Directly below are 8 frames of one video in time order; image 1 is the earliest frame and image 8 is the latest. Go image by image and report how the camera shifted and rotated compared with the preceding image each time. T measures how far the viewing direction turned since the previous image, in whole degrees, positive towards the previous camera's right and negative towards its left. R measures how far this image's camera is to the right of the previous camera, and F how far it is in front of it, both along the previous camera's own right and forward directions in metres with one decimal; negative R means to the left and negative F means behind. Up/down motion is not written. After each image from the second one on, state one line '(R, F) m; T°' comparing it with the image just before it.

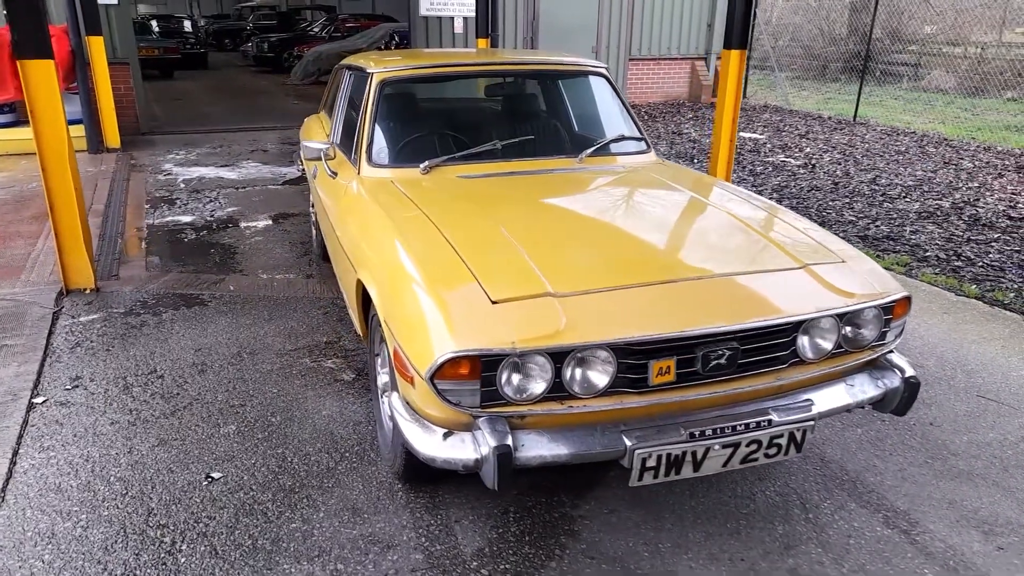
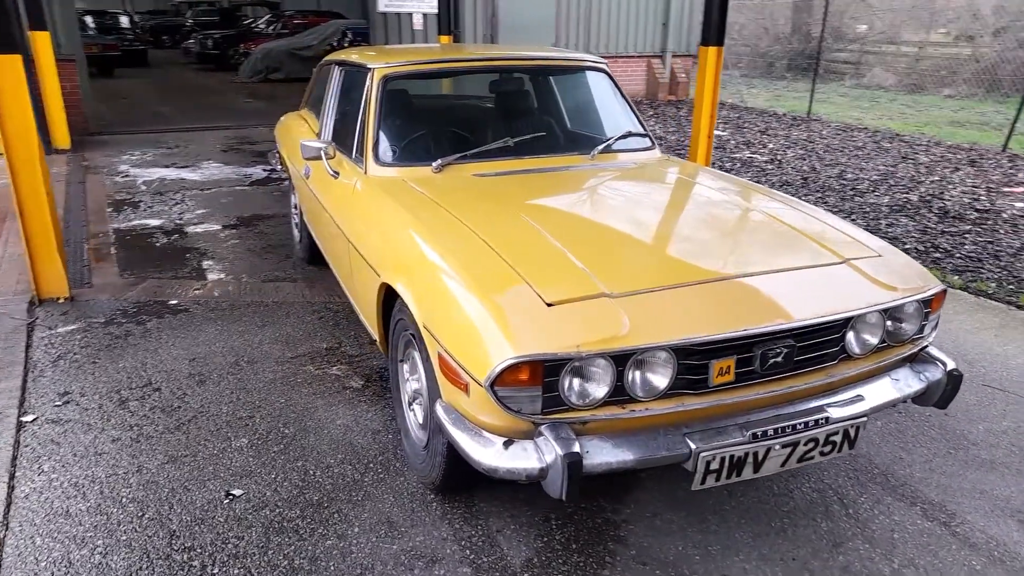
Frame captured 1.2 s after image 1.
(-0.3, +0.1) m; +4°
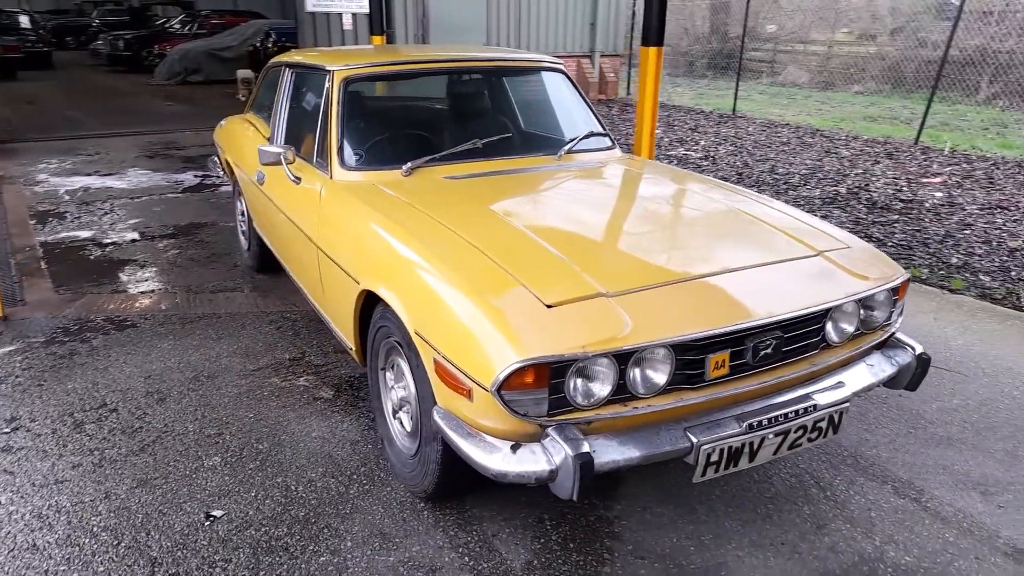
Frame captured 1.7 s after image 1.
(-0.2, 0.0) m; +5°
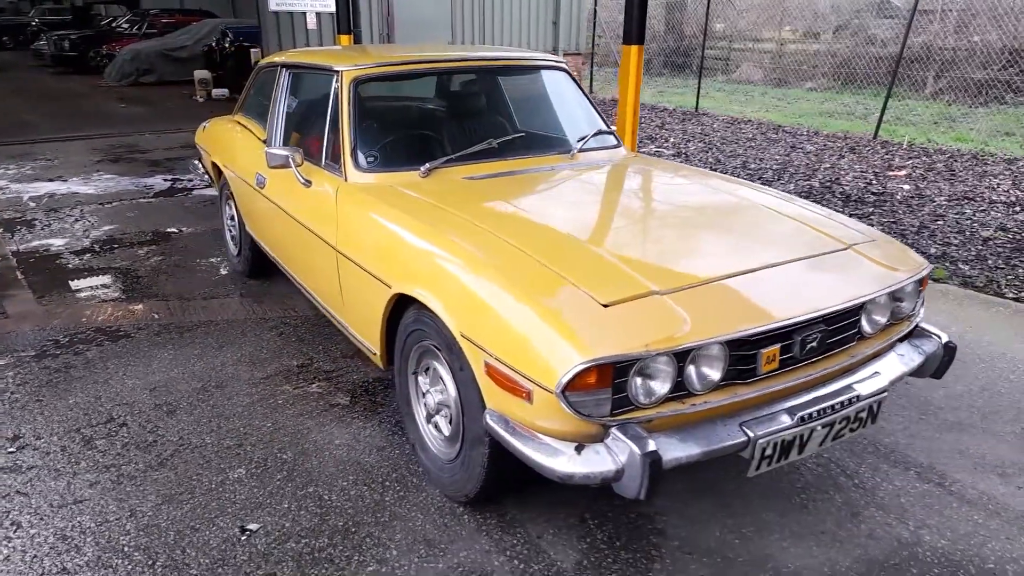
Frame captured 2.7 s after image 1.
(-0.3, 0.0) m; +3°
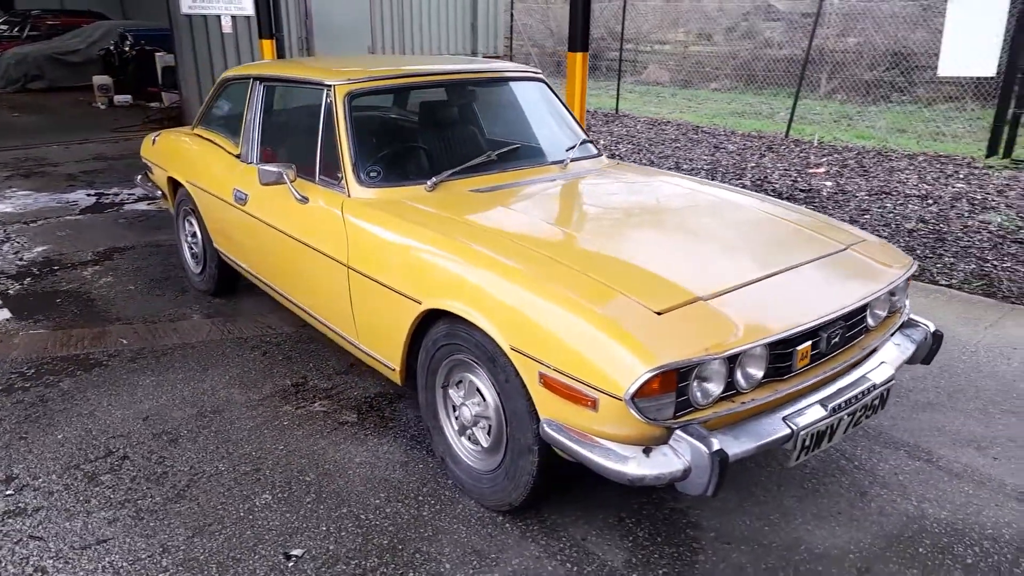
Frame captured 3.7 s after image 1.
(-0.4, 0.0) m; +7°
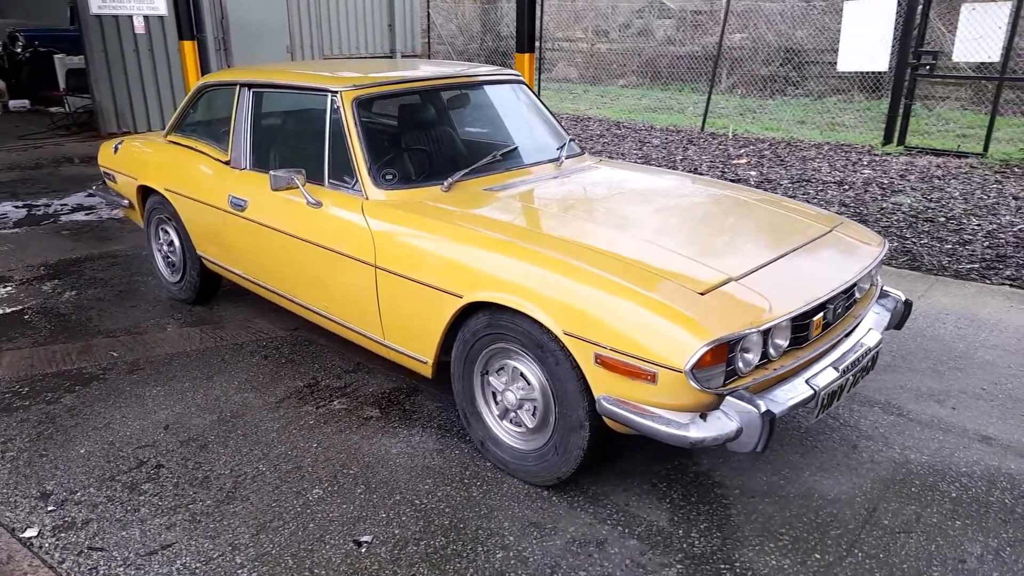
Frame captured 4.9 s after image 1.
(-0.5, -0.2) m; +7°
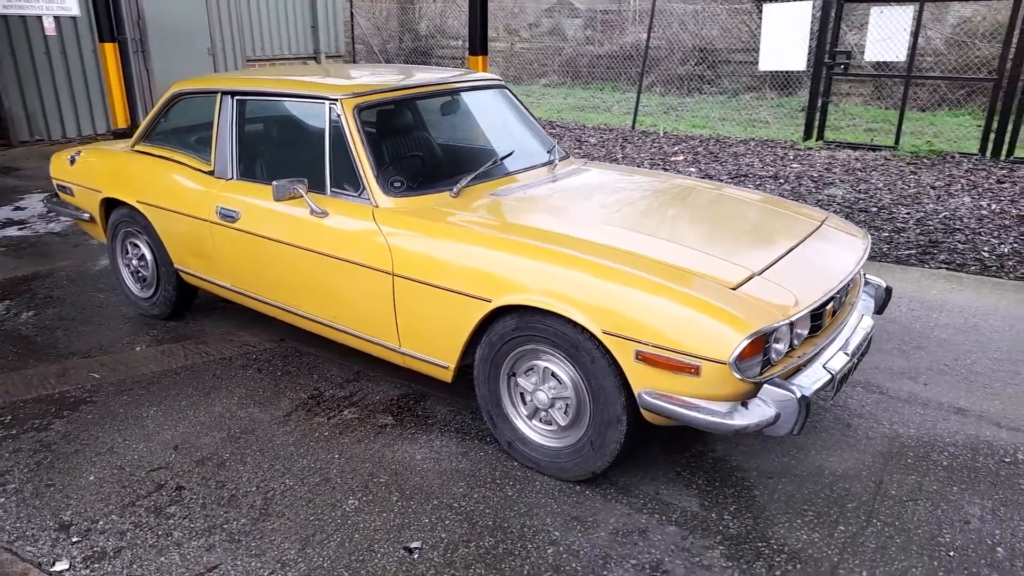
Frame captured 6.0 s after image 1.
(-0.4, 0.0) m; +6°
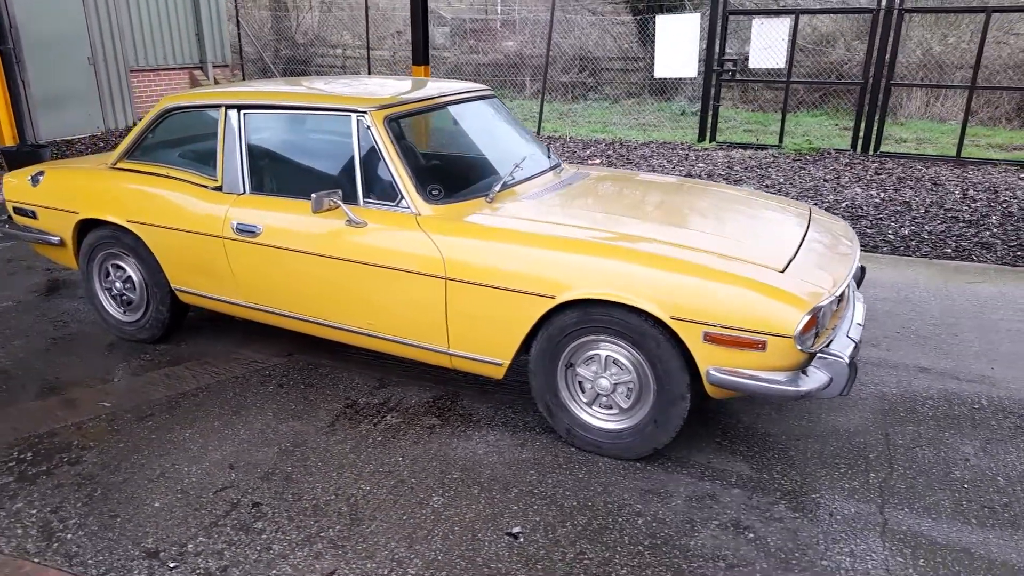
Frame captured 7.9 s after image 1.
(-0.8, -0.1) m; +10°
